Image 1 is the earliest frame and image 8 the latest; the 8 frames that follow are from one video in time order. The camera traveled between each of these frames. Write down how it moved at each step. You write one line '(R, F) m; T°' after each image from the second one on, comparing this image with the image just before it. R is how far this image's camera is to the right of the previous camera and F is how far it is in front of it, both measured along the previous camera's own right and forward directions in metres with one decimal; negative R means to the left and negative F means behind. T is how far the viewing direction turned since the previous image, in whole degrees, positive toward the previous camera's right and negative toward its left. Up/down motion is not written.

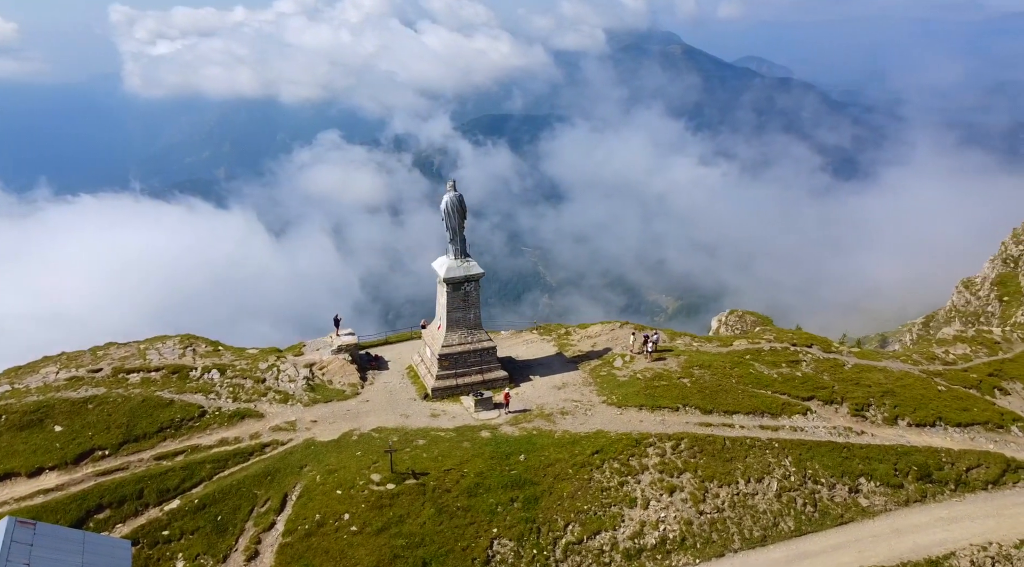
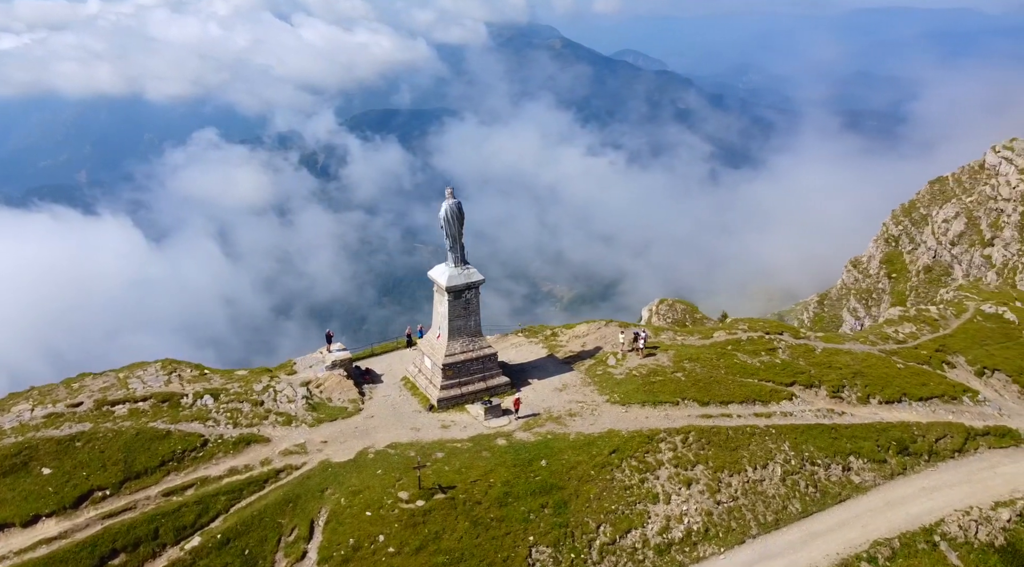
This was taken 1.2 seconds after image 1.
(-5.0, +0.5) m; +8°
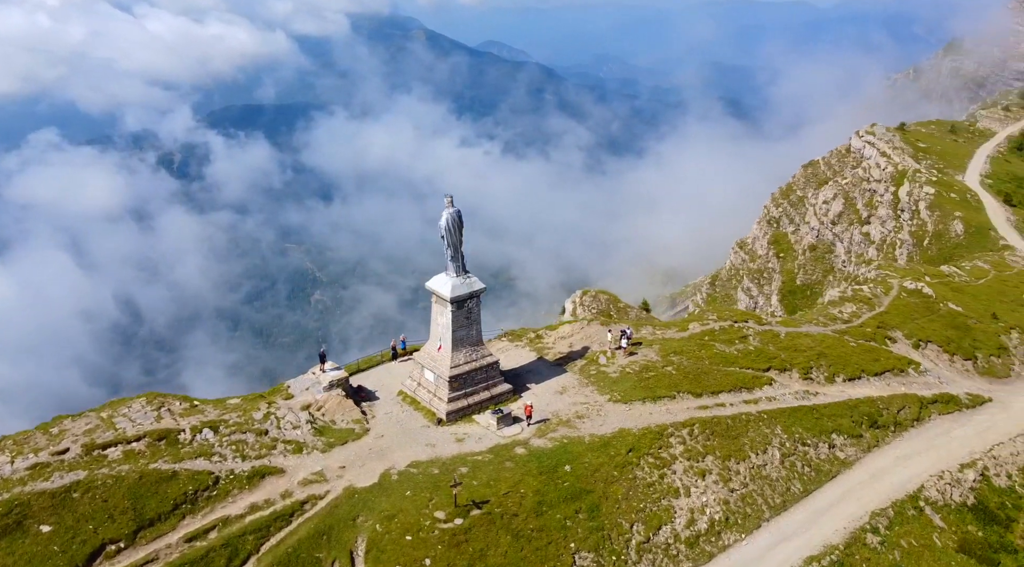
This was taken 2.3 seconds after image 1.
(-5.7, +0.7) m; +9°
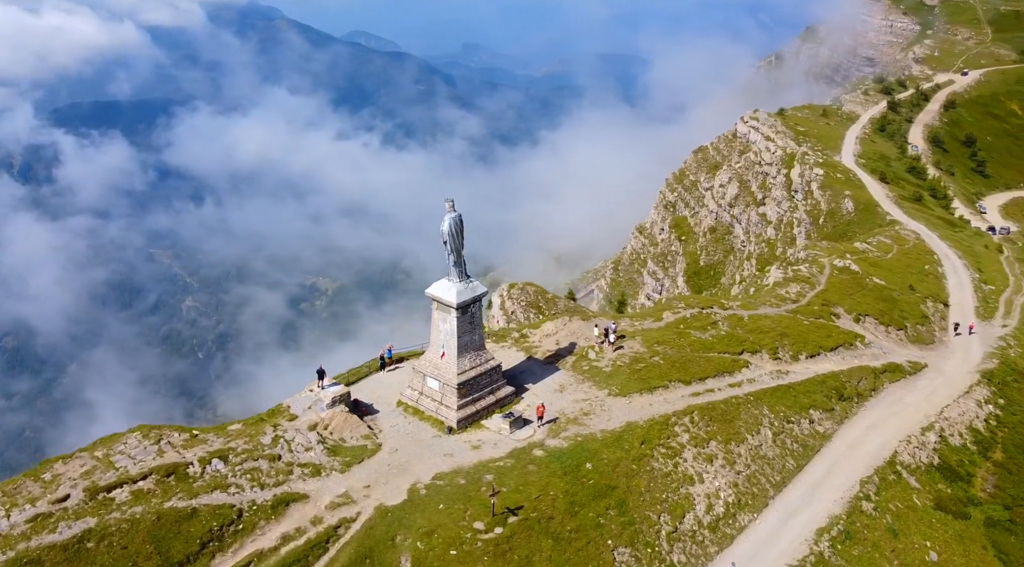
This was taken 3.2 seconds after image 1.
(-5.4, +0.7) m; +8°
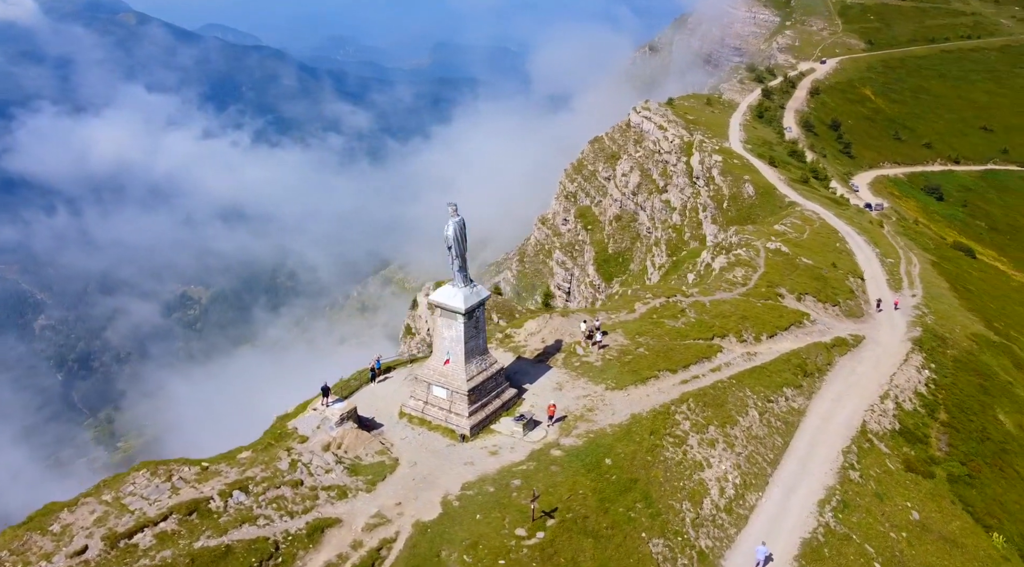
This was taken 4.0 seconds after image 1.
(-5.4, +0.6) m; +8°
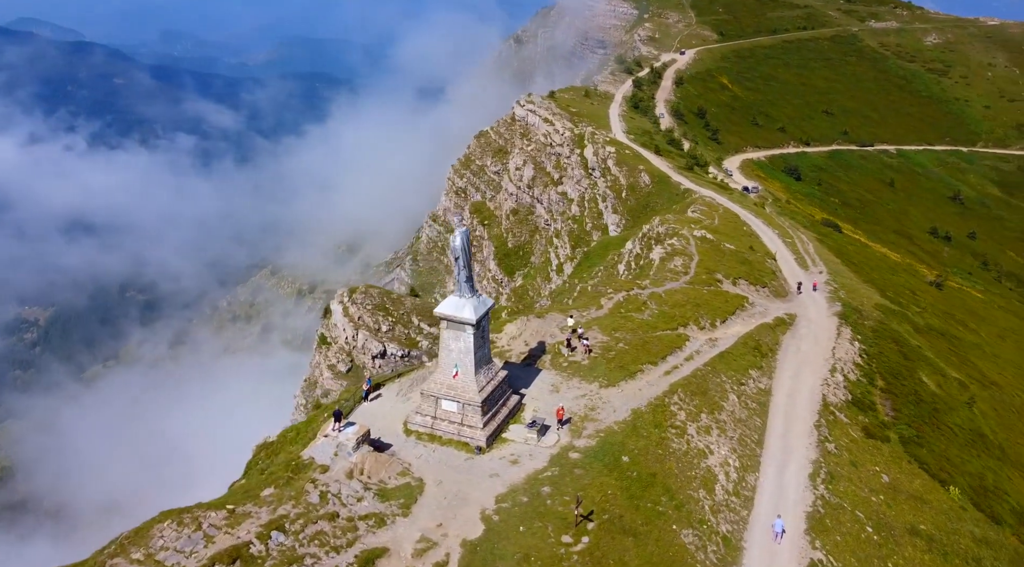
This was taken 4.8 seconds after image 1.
(-6.0, +0.7) m; +9°
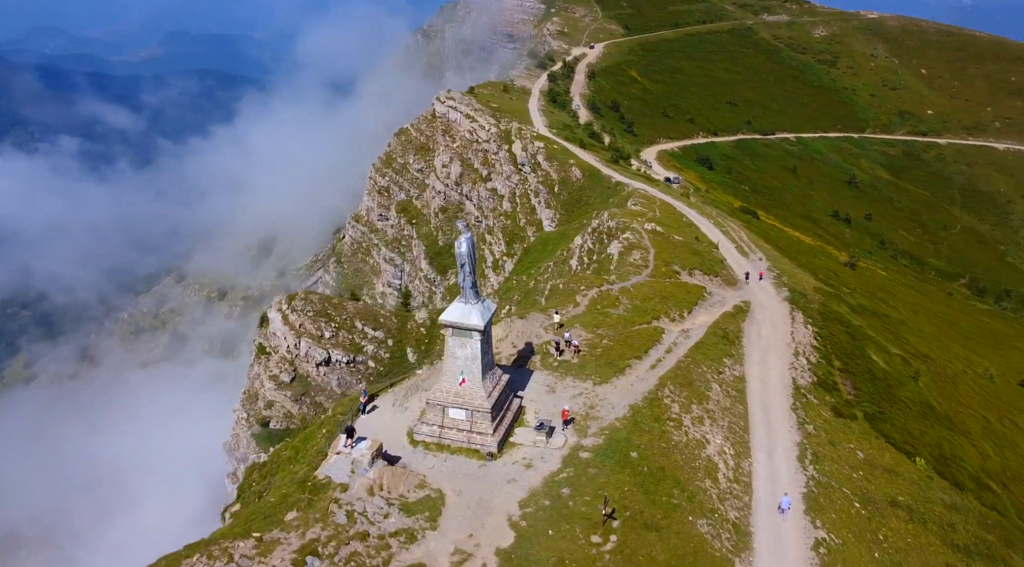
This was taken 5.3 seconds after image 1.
(-4.1, +0.3) m; +6°
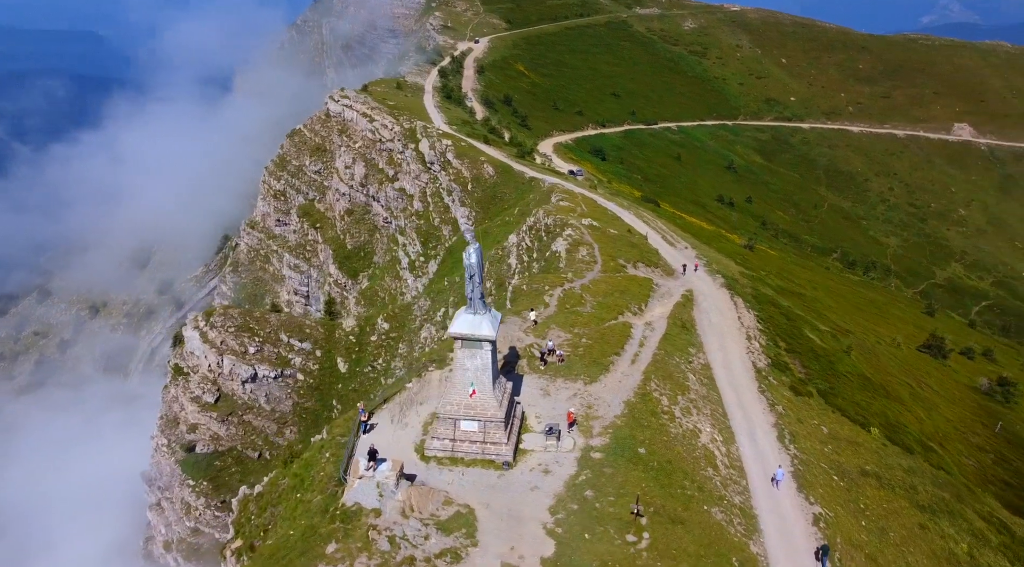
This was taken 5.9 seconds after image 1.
(-5.2, +0.4) m; +8°
